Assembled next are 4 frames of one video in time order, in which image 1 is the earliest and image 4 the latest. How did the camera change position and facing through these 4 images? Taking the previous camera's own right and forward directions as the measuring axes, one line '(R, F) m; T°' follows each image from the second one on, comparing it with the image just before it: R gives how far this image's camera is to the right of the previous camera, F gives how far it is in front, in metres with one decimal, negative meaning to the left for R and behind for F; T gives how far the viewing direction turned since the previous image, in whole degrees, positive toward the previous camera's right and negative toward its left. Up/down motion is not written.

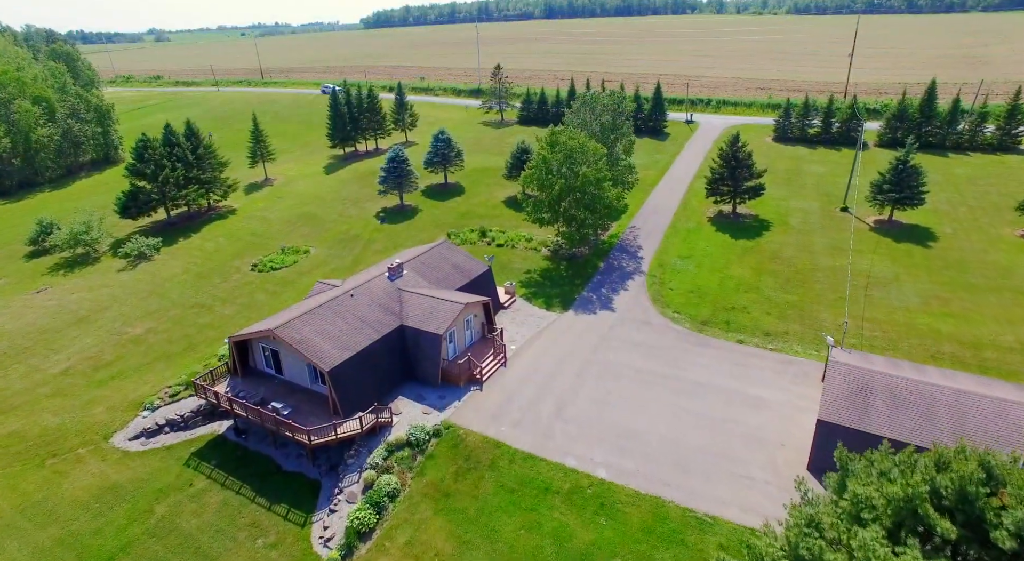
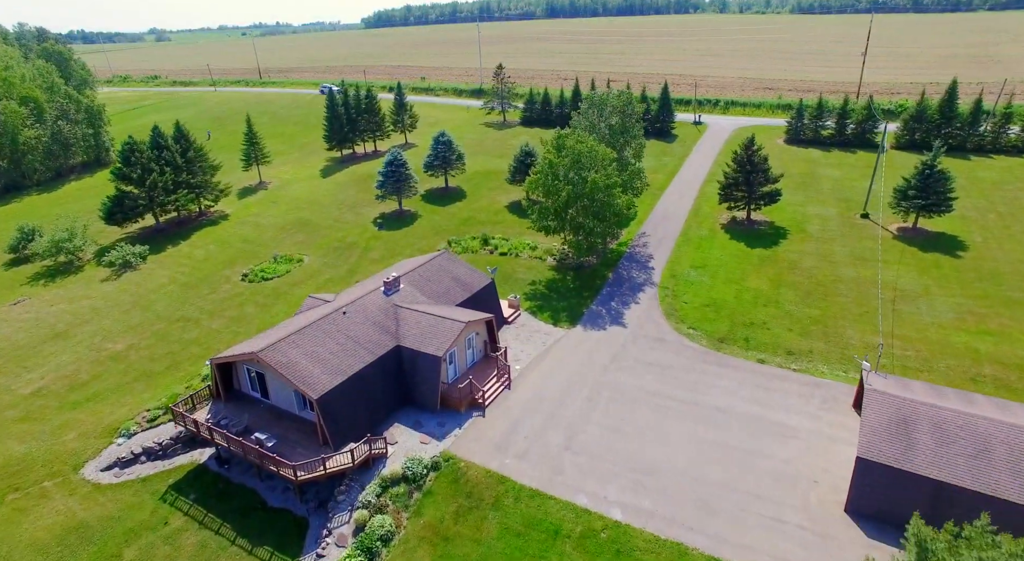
(-0.2, +2.2) m; 0°
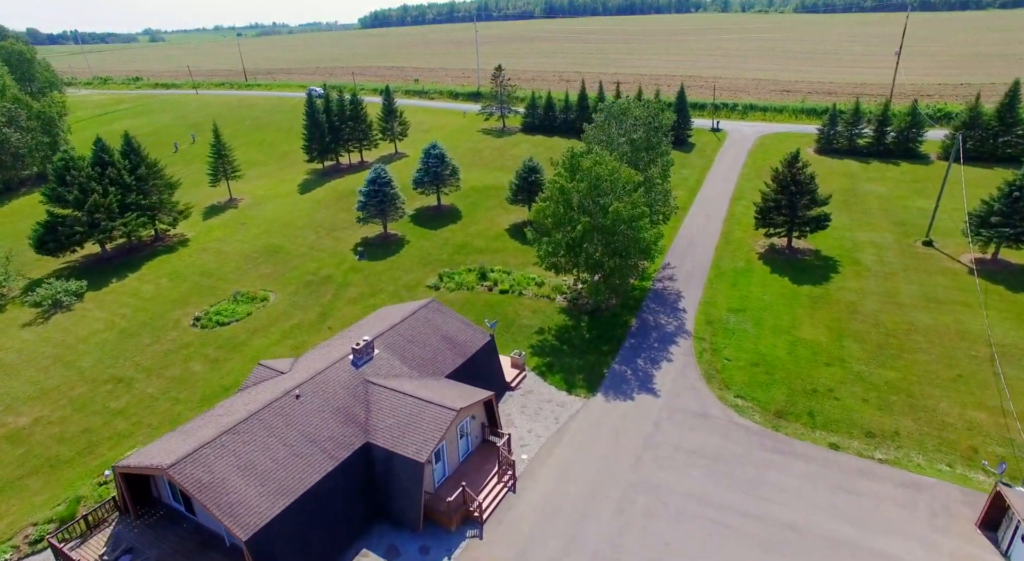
(-0.2, +6.6) m; 0°
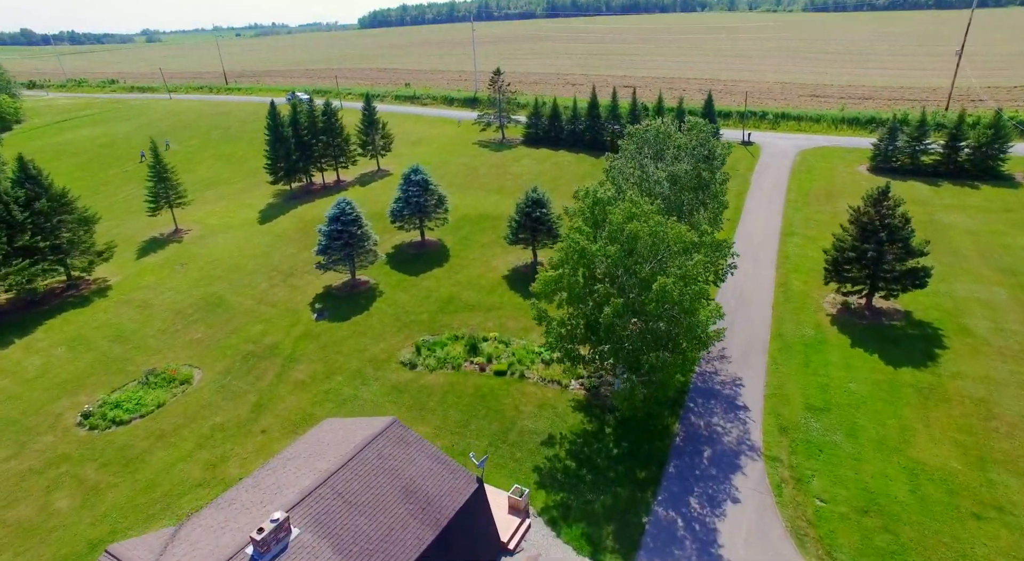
(+0.1, +8.9) m; 0°
